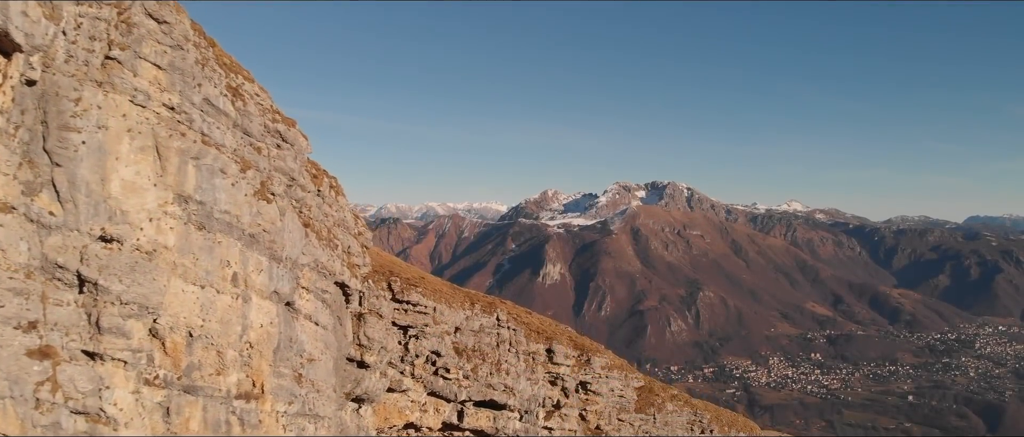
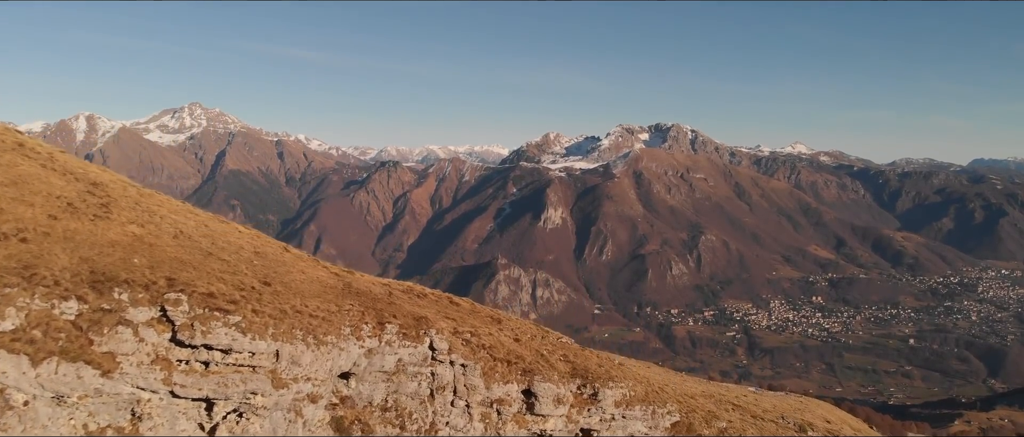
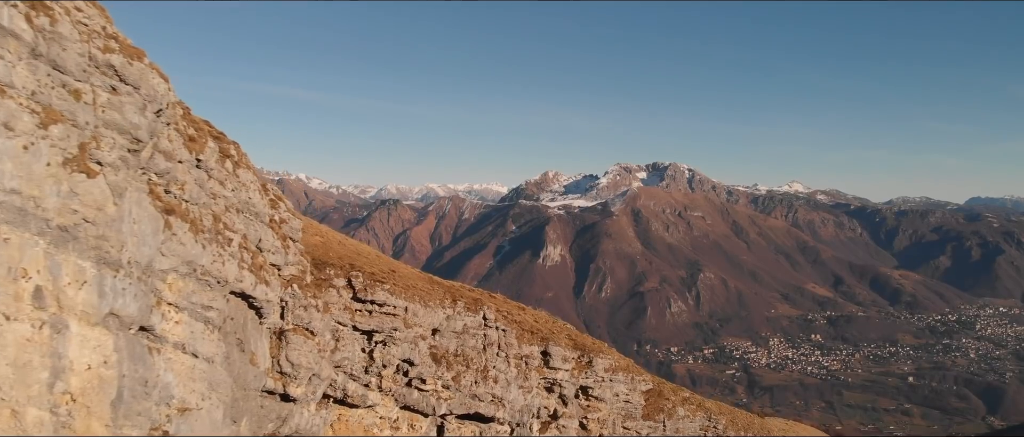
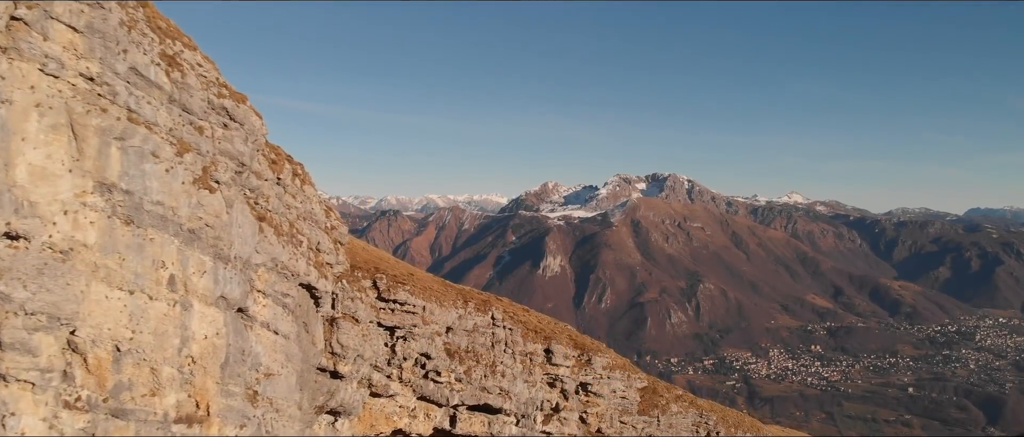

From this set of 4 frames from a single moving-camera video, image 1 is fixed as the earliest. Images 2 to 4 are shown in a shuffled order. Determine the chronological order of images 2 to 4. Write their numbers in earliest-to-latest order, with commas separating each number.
4, 3, 2
